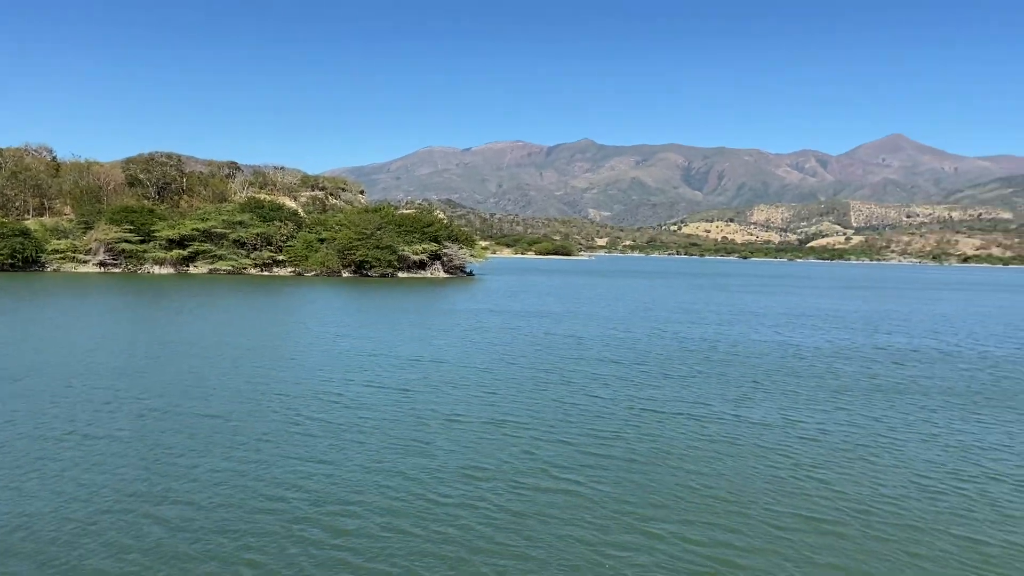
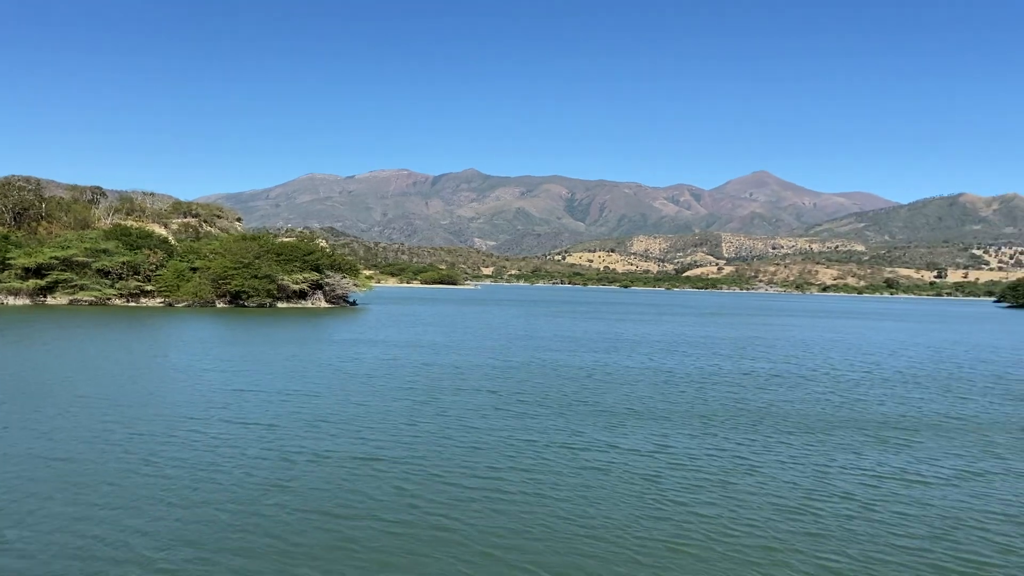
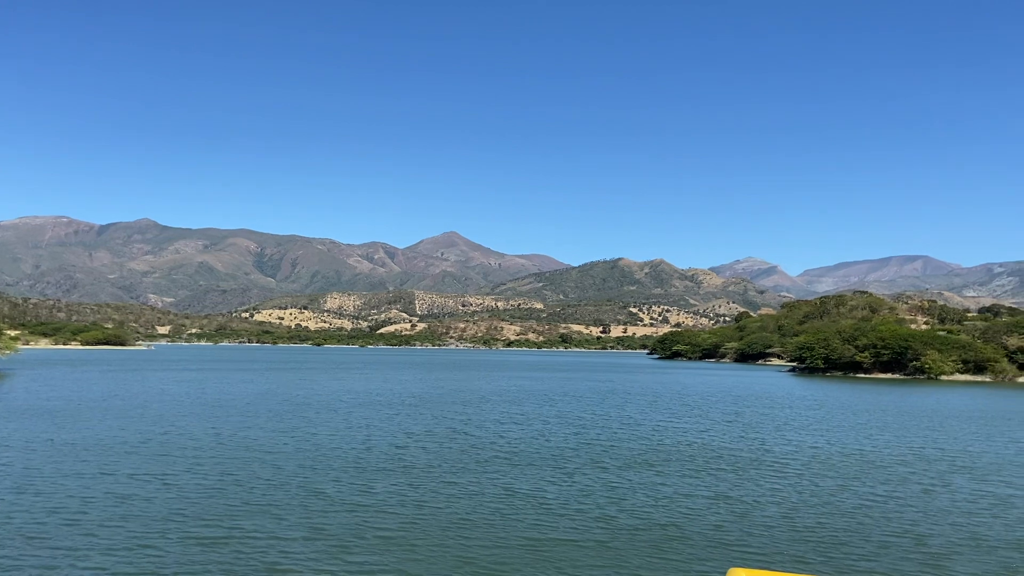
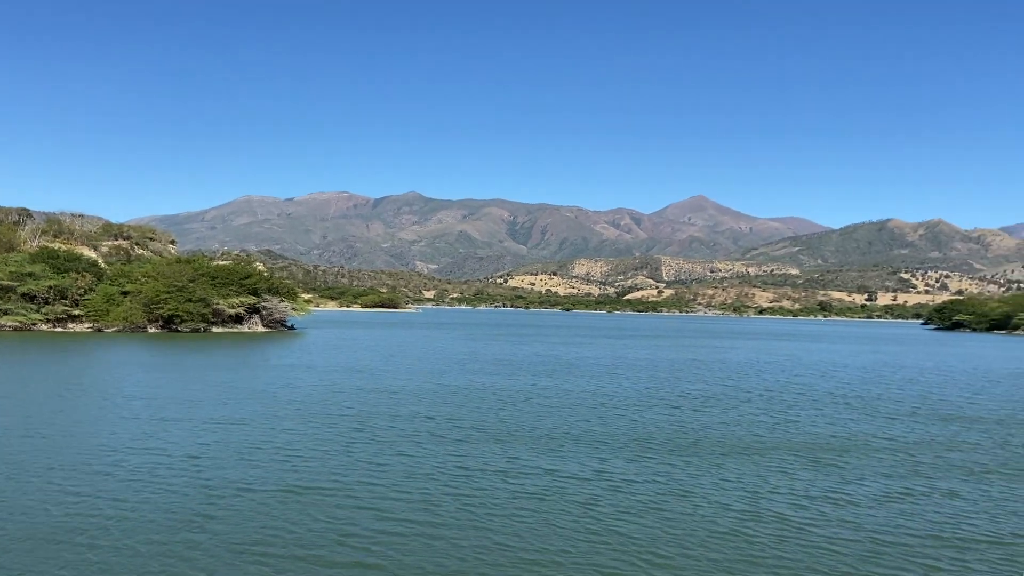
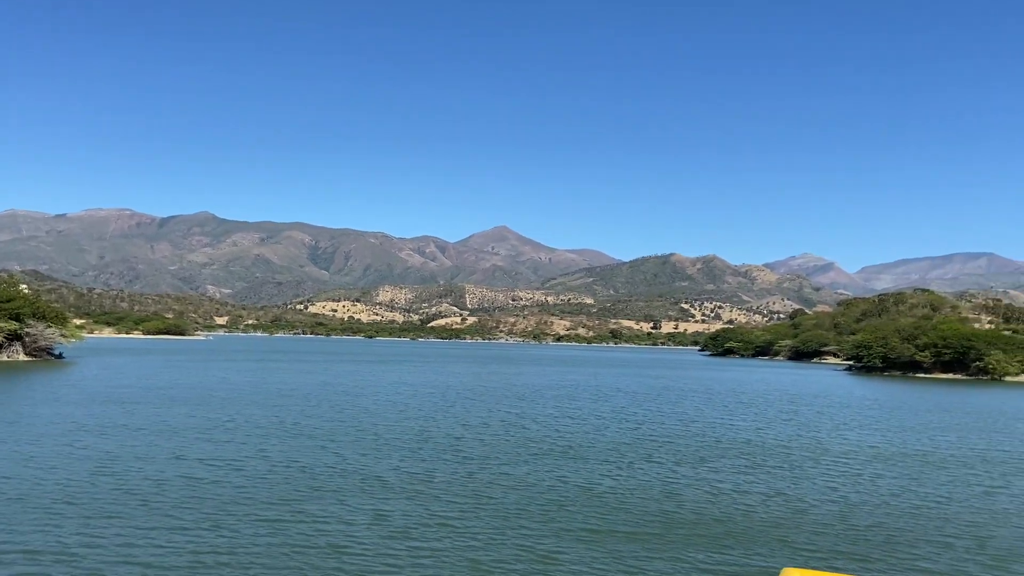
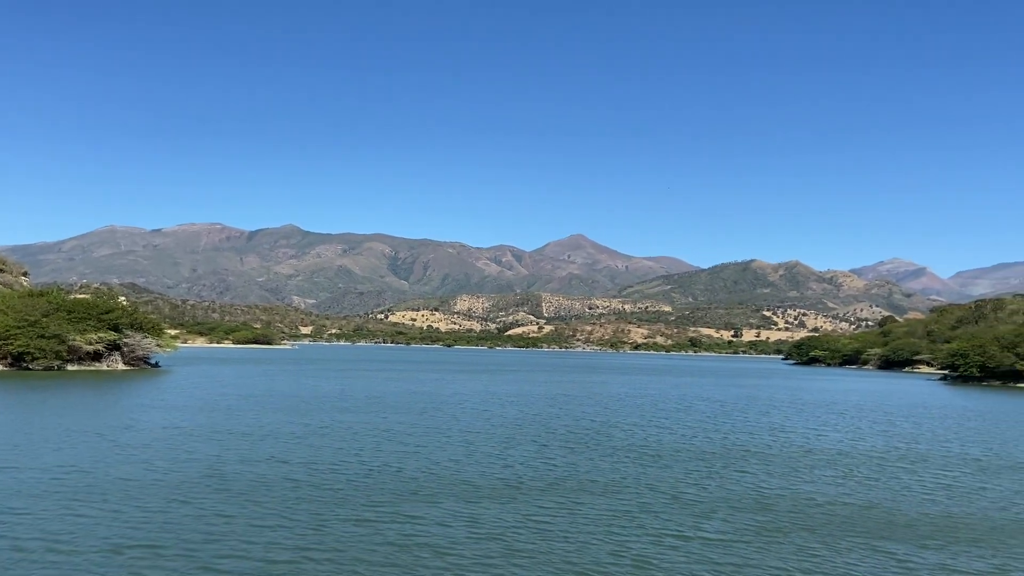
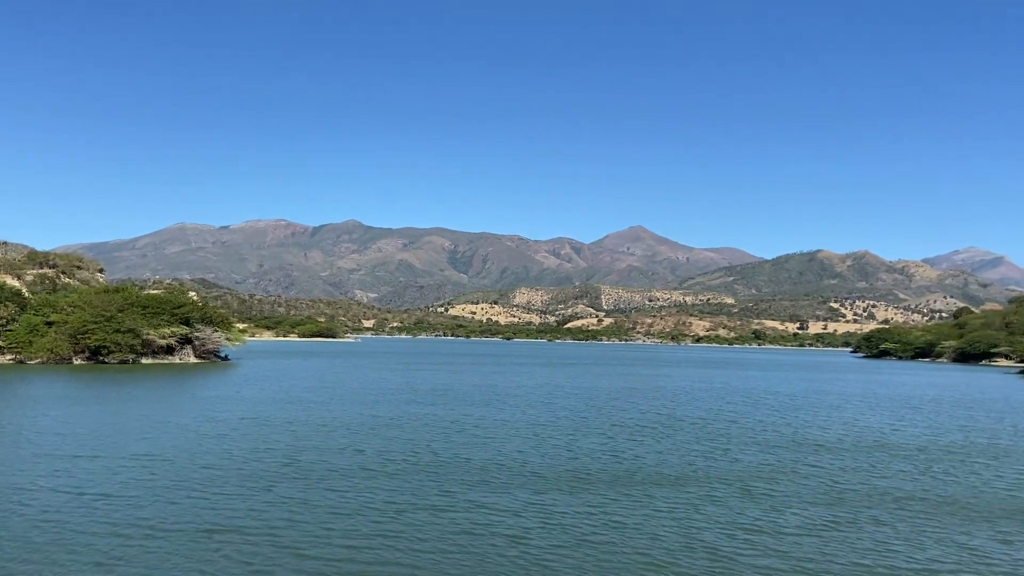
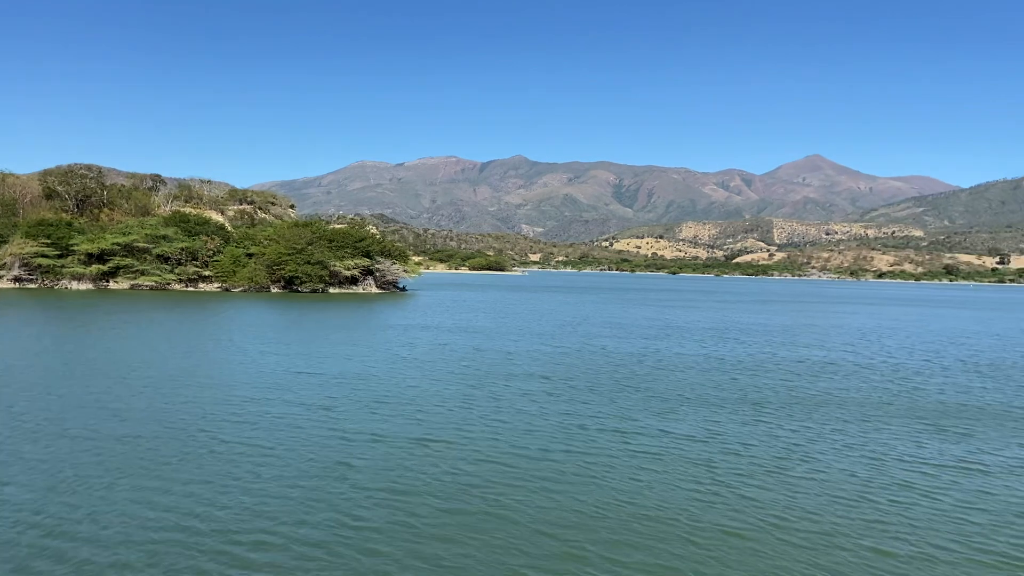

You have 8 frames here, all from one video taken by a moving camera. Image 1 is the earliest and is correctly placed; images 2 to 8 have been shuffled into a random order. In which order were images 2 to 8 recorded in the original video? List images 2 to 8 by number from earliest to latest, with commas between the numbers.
8, 2, 4, 7, 6, 5, 3
